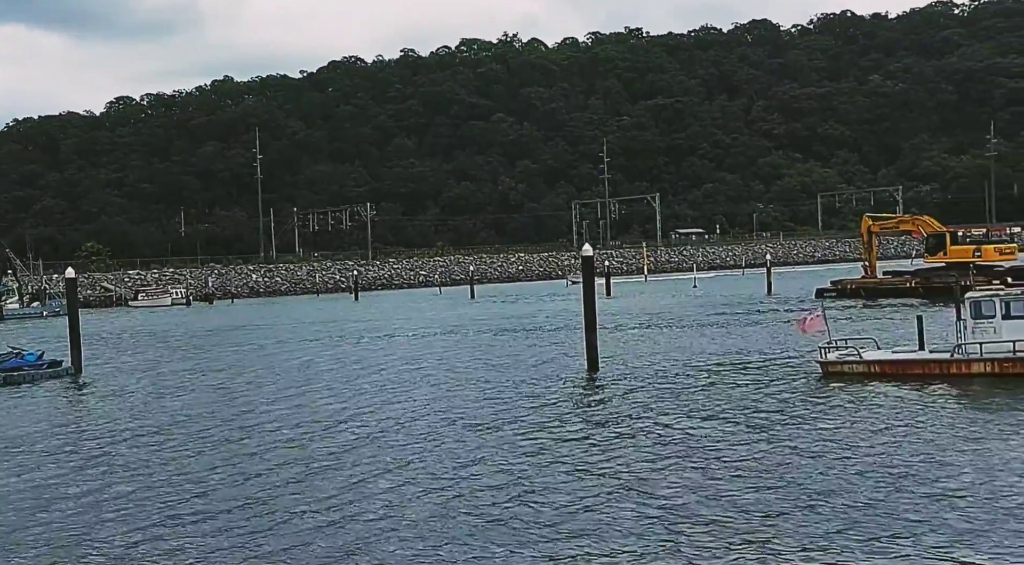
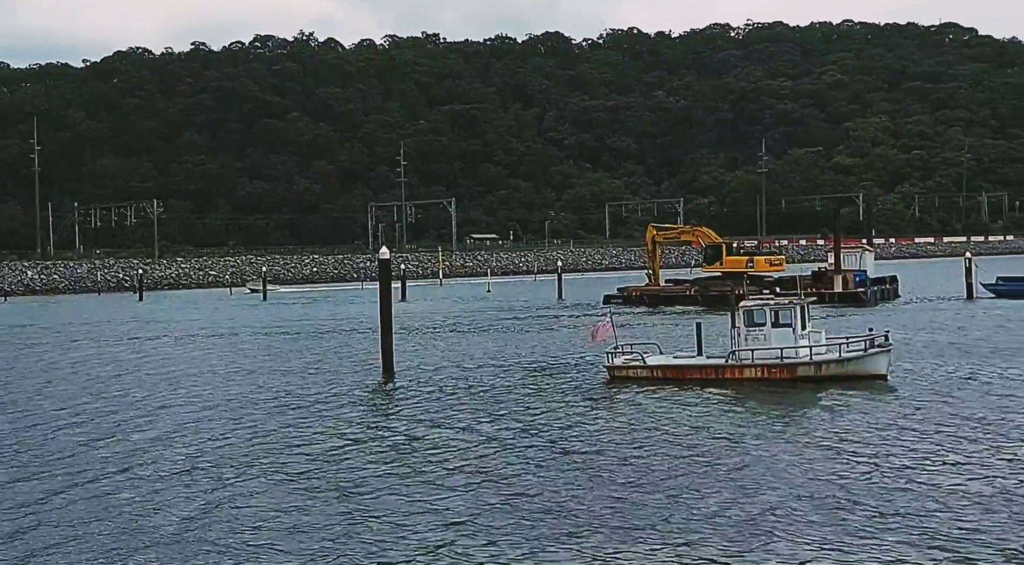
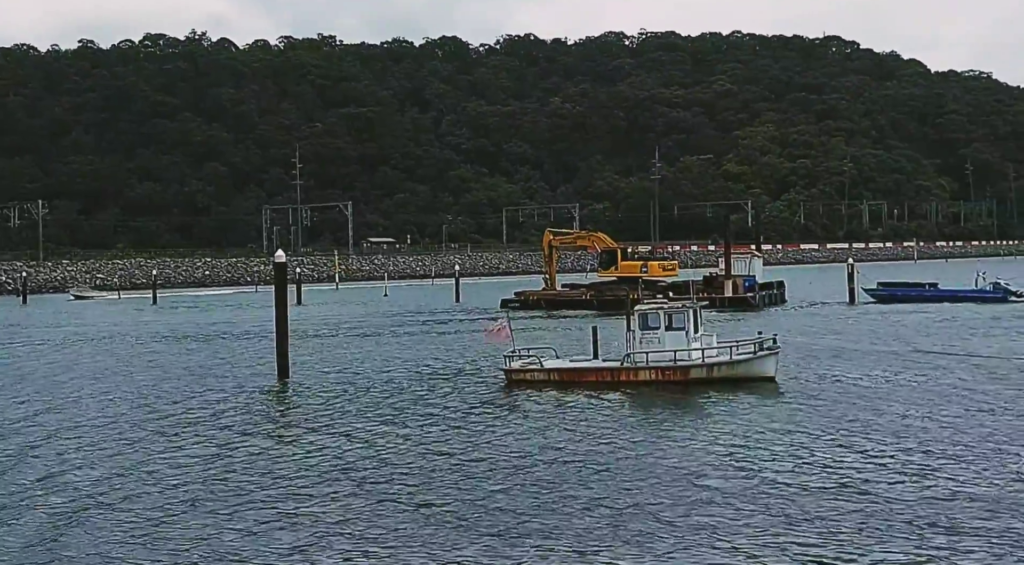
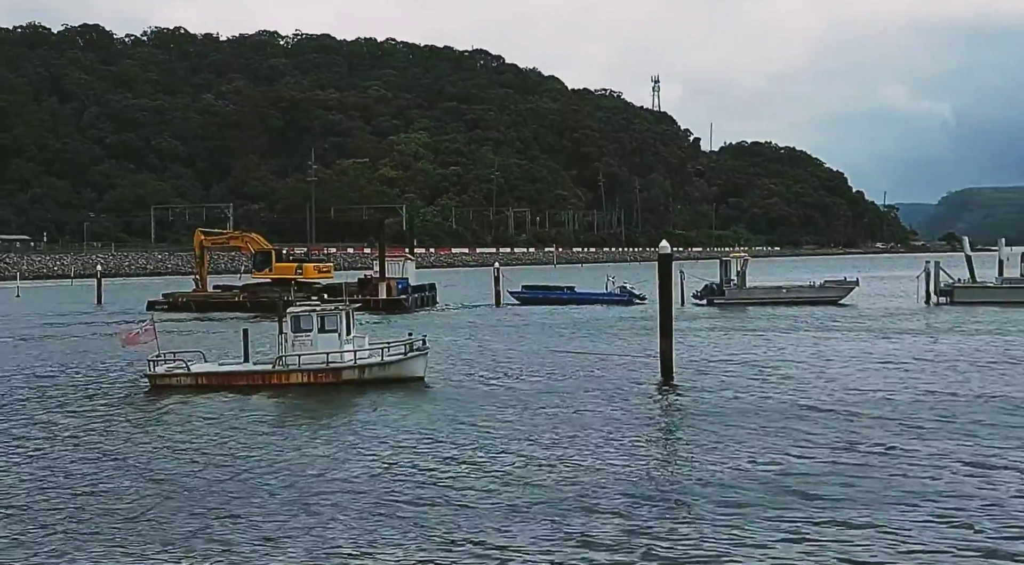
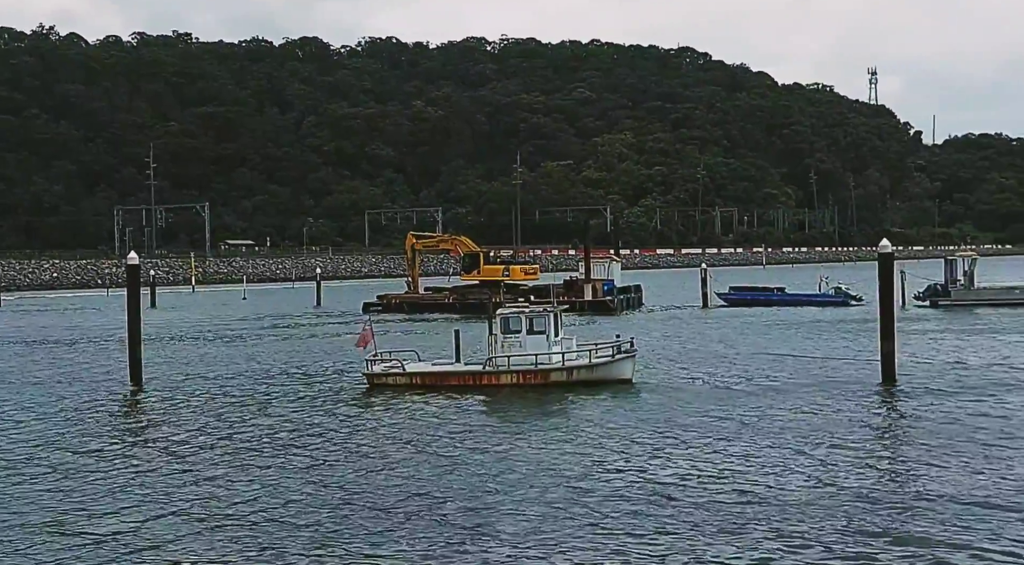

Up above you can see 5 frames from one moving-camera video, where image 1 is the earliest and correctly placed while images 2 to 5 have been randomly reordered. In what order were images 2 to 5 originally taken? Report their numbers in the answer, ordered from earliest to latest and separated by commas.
2, 3, 5, 4
